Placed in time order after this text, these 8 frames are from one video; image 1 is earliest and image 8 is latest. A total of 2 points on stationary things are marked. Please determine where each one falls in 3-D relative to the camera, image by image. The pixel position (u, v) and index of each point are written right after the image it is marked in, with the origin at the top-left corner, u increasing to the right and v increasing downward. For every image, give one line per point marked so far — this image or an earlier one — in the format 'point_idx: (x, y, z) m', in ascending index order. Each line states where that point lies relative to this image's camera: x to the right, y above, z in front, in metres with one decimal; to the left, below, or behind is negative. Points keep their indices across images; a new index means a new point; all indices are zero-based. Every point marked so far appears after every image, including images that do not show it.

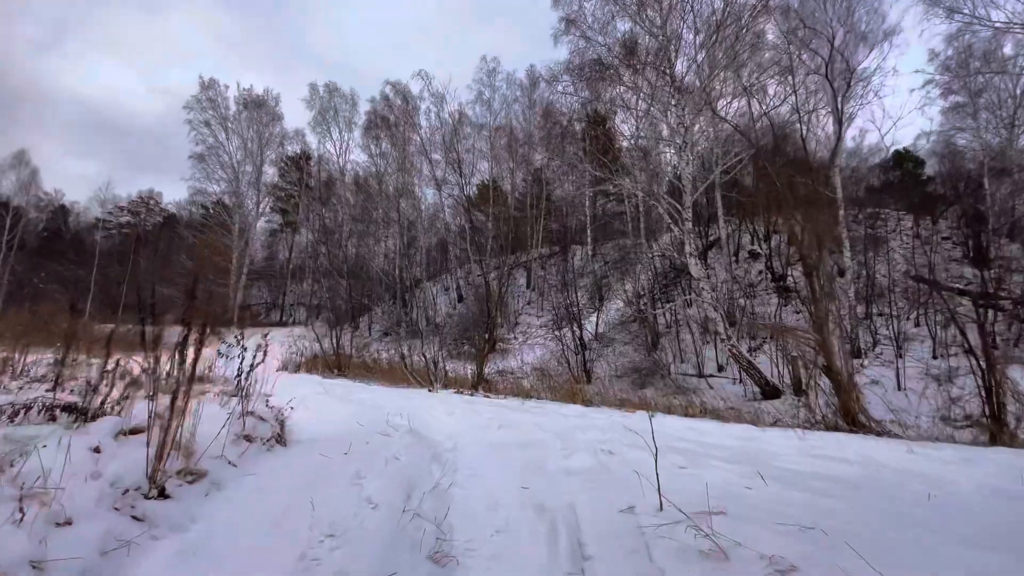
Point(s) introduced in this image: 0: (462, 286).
0: (-2.0, +0.1, +19.0) m
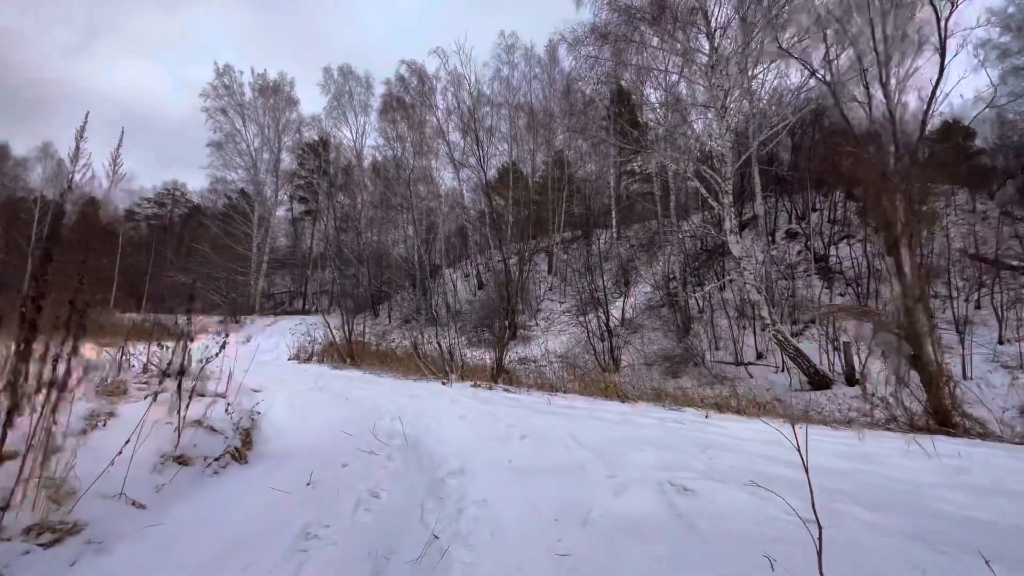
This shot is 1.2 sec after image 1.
0: (-1.2, +0.6, +18.5) m
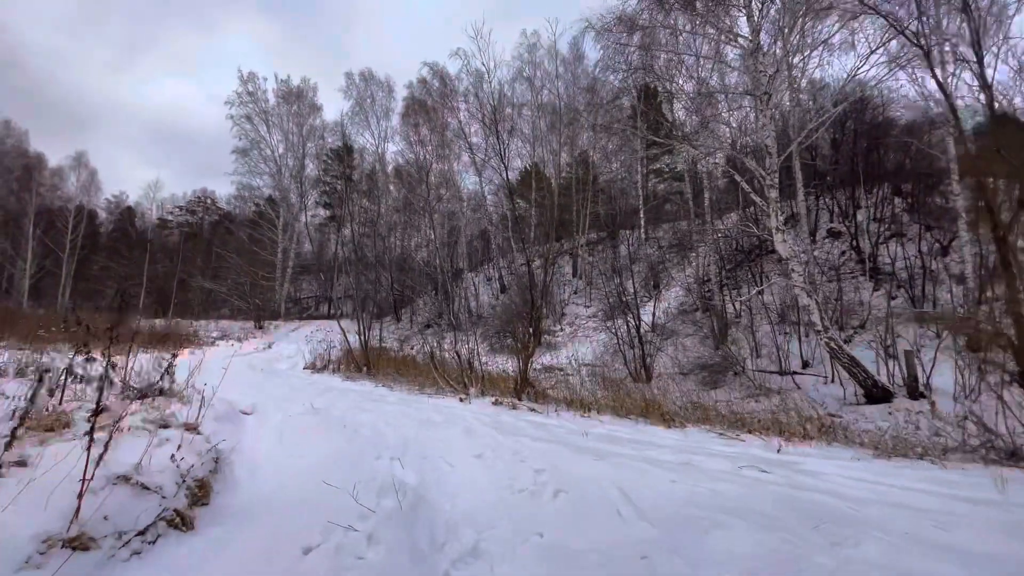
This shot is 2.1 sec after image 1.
0: (-0.3, +0.5, +18.0) m
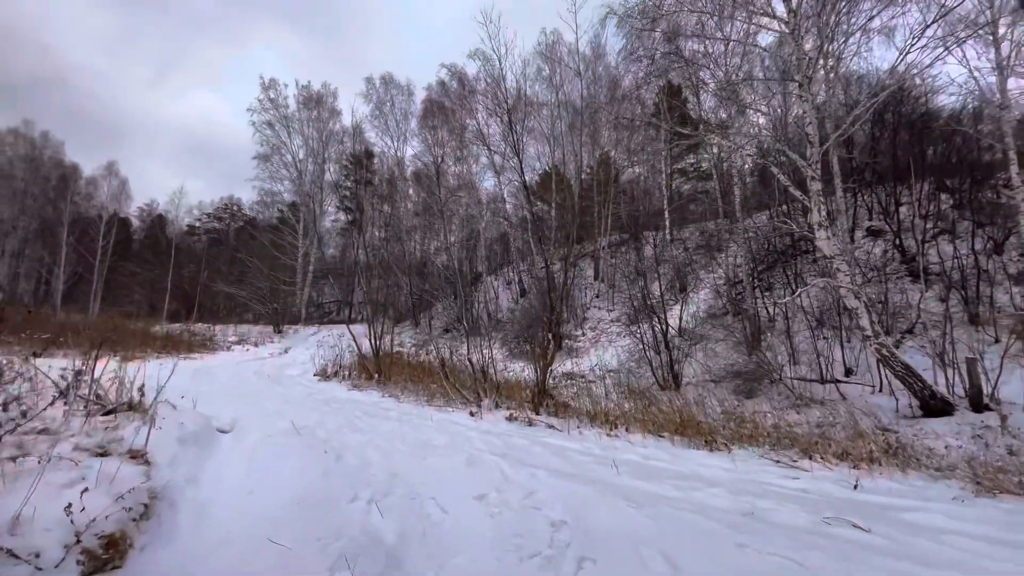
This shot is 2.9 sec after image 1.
0: (+0.4, +0.3, +17.6) m
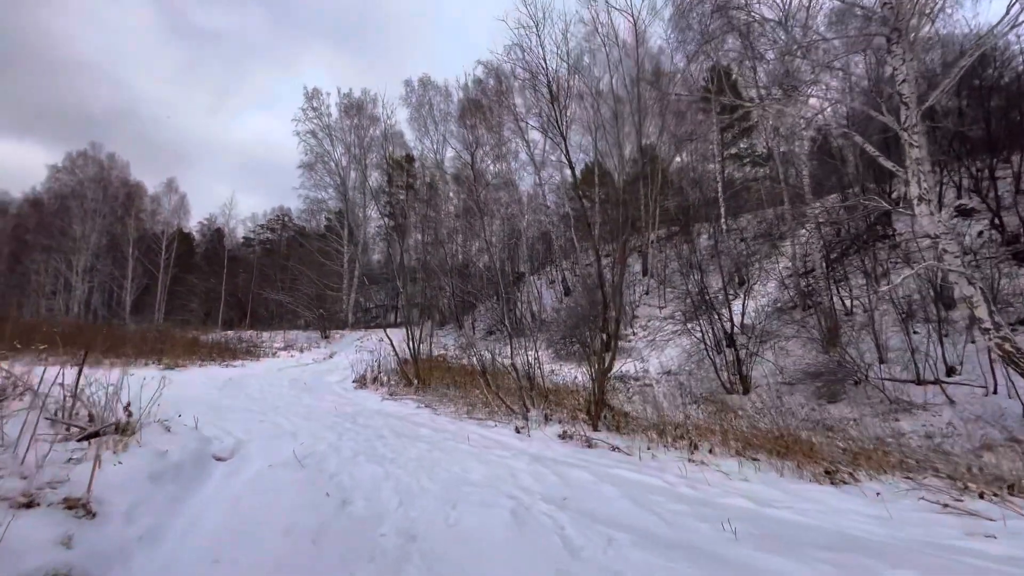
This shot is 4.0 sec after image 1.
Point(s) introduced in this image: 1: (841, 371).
0: (+2.0, +0.4, +16.9) m
1: (+5.2, -1.3, +7.6) m
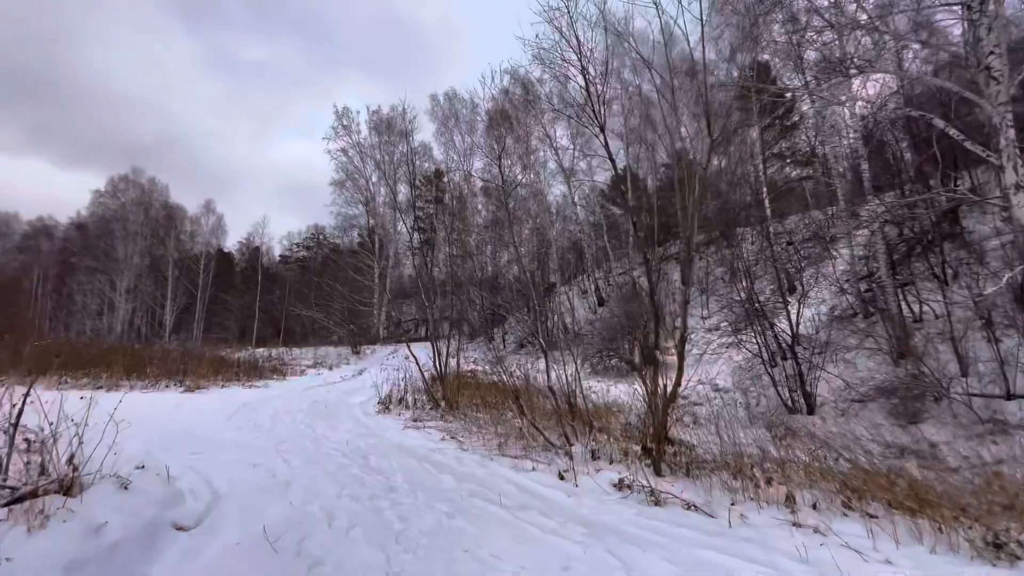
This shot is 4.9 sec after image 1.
0: (+3.0, 0.0, +16.3) m
1: (+5.7, -1.4, +6.7) m
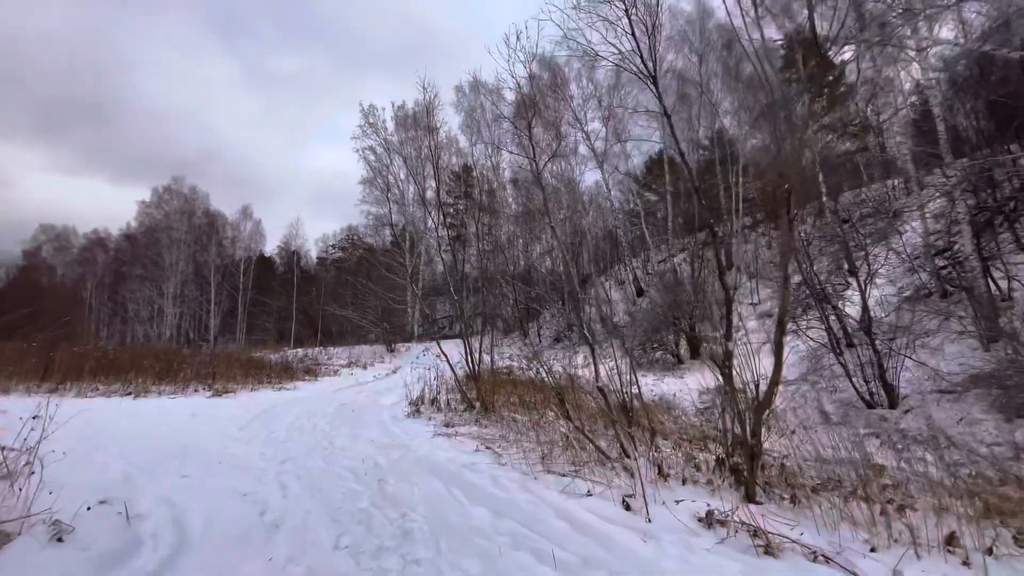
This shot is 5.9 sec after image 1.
0: (+4.1, +0.4, +15.5) m
1: (+6.2, -1.1, +5.8) m
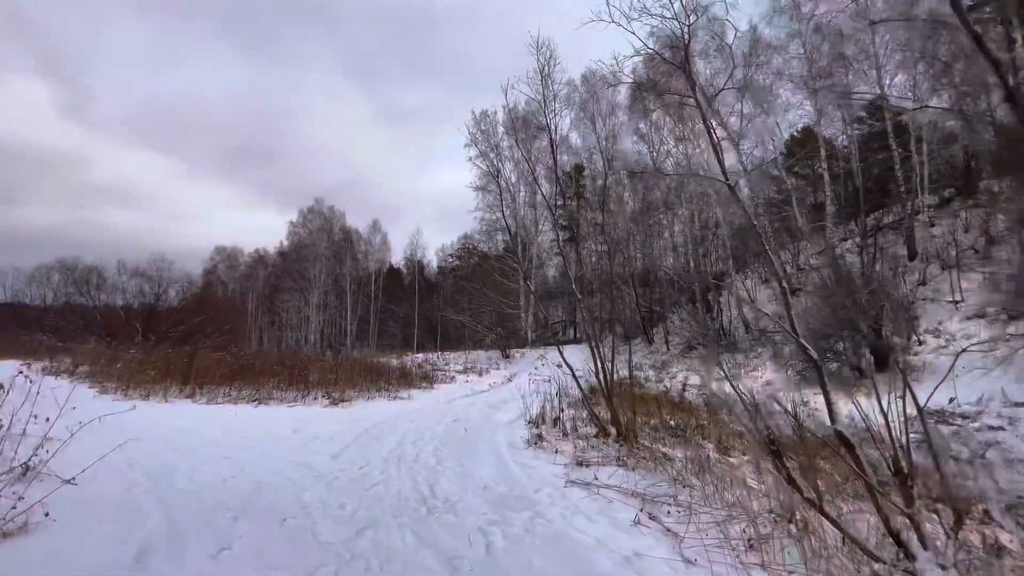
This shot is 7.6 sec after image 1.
0: (+7.6, +0.4, +13.2) m
1: (+7.4, -0.9, +3.2) m
